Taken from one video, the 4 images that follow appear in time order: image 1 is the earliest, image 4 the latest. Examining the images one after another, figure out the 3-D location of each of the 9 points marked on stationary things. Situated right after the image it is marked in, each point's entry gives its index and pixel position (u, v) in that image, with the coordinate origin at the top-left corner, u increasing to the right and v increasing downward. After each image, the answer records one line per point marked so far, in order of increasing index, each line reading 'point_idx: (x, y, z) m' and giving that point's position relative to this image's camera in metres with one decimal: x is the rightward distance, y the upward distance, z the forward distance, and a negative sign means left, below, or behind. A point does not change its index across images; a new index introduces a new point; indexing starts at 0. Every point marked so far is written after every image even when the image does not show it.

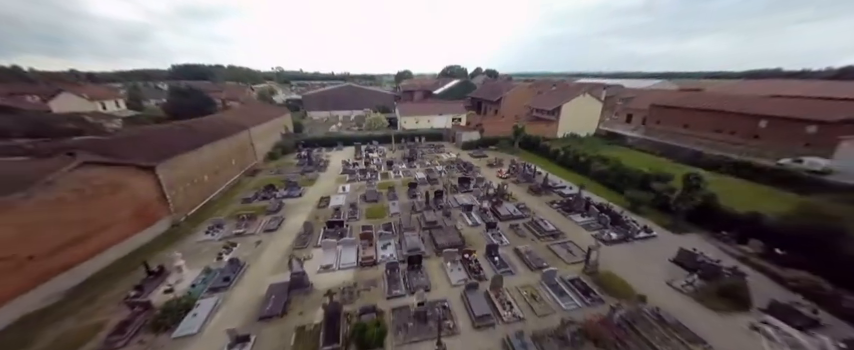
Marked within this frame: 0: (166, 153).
0: (-13.1, +1.3, +12.0) m
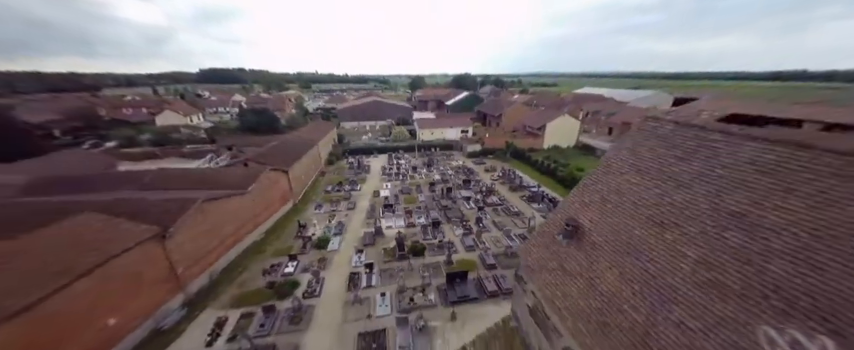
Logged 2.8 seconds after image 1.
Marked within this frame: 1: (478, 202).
0: (-11.8, +1.2, +20.1) m
1: (+4.2, -2.2, +19.5) m
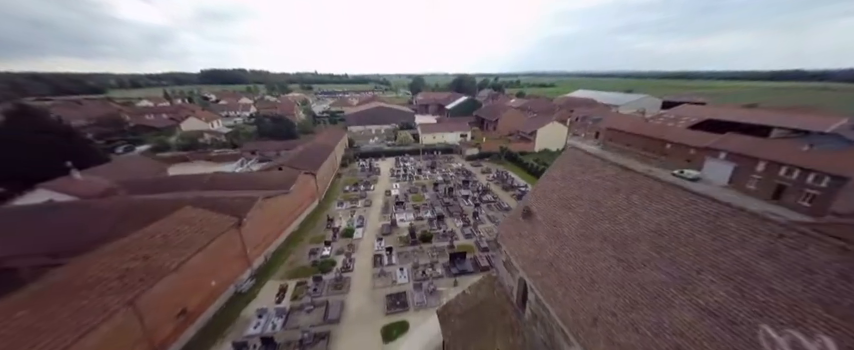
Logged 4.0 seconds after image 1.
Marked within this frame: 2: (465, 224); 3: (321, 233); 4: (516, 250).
0: (-11.4, +1.0, +23.6) m
1: (+4.7, -2.4, +23.1) m
2: (+3.1, -4.0, +19.1) m
3: (-8.5, -4.7, +18.6) m
4: (+3.3, -2.8, +8.7) m
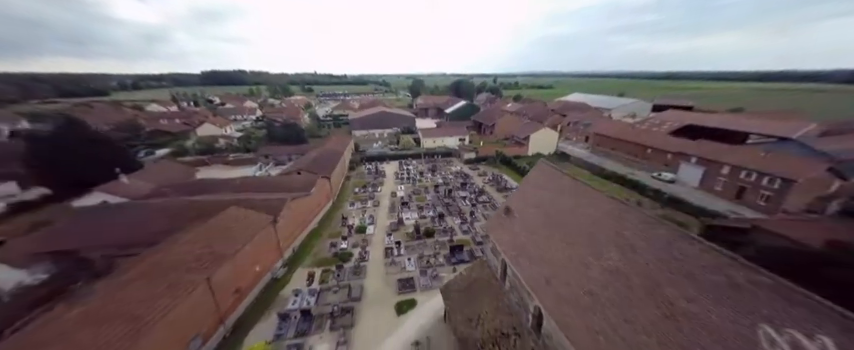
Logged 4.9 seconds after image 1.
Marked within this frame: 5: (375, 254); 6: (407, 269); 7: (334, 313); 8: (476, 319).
0: (-11.1, +0.6, +26.3) m
1: (+5.0, -2.7, +25.9) m
2: (+3.4, -4.4, +22.0) m
3: (-8.3, -5.1, +21.4) m
4: (+3.6, -3.1, +11.5) m
5: (-4.1, -6.3, +18.5) m
6: (-1.4, -6.8, +16.8) m
7: (-5.4, -8.1, +13.6) m
8: (+2.3, -6.6, +10.7) m
